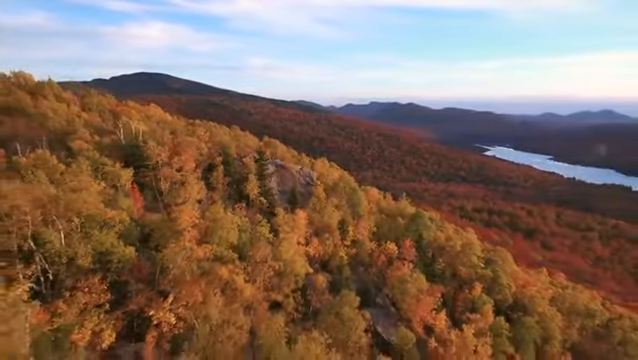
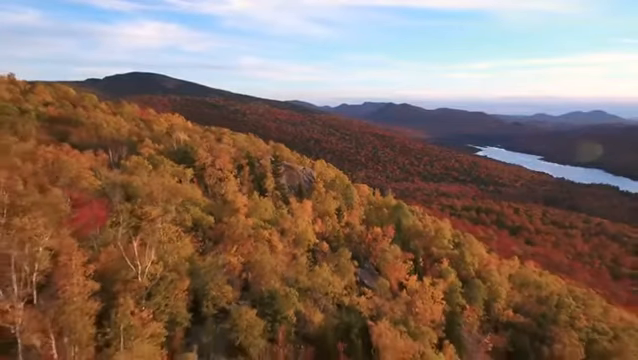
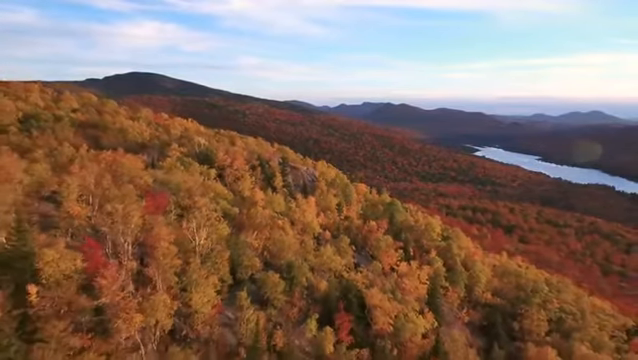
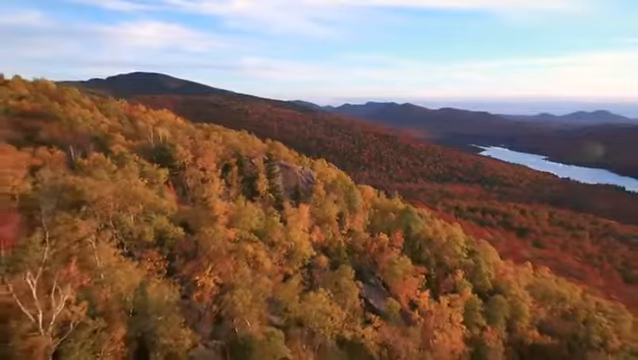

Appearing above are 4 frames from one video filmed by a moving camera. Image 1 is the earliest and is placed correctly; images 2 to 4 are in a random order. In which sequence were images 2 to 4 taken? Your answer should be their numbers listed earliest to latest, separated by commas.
4, 2, 3
